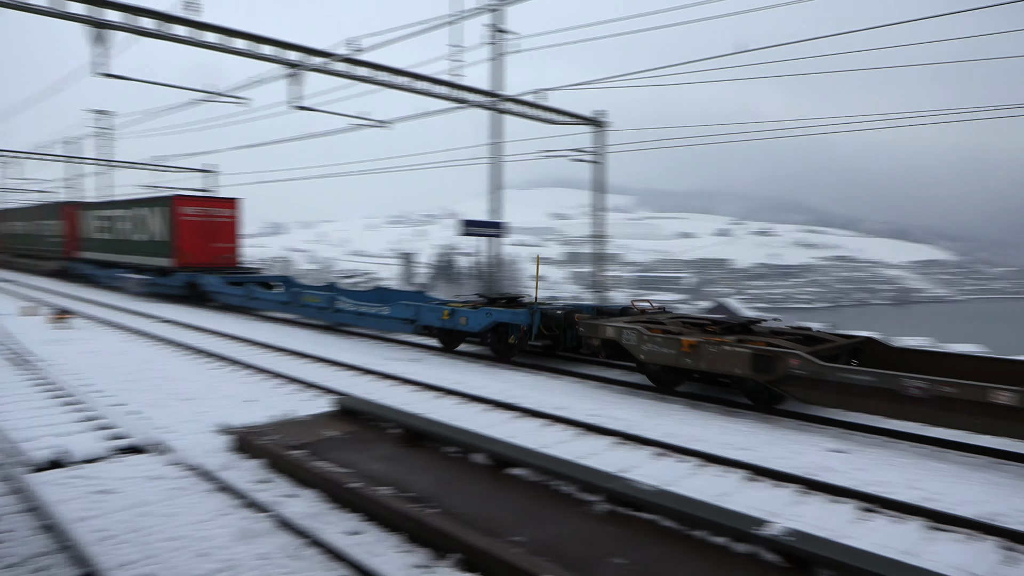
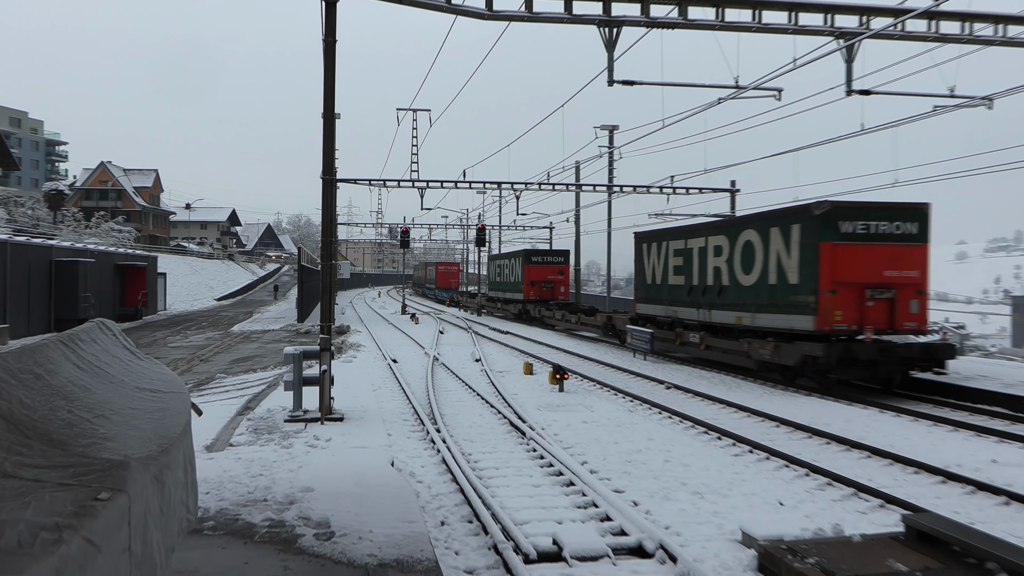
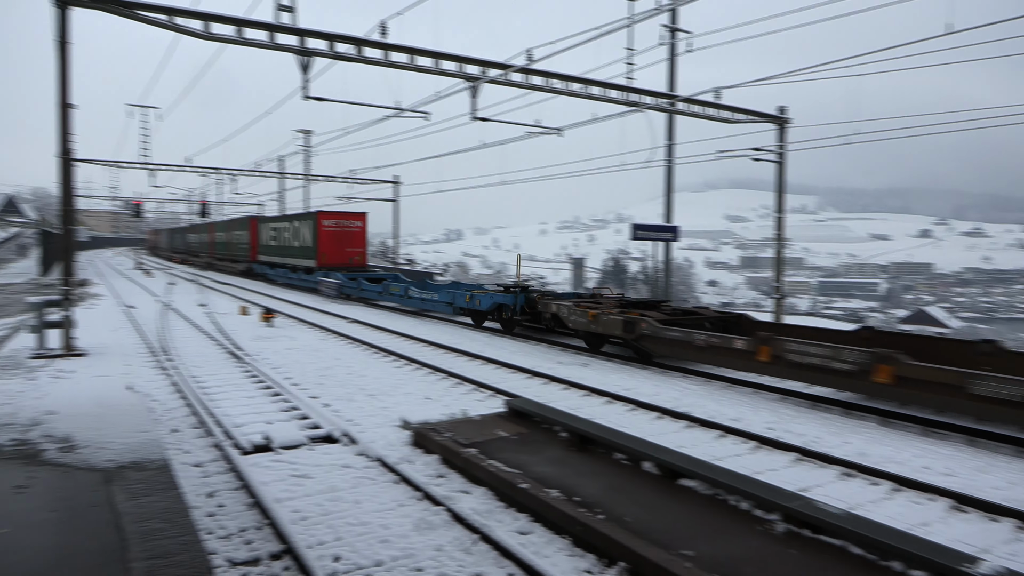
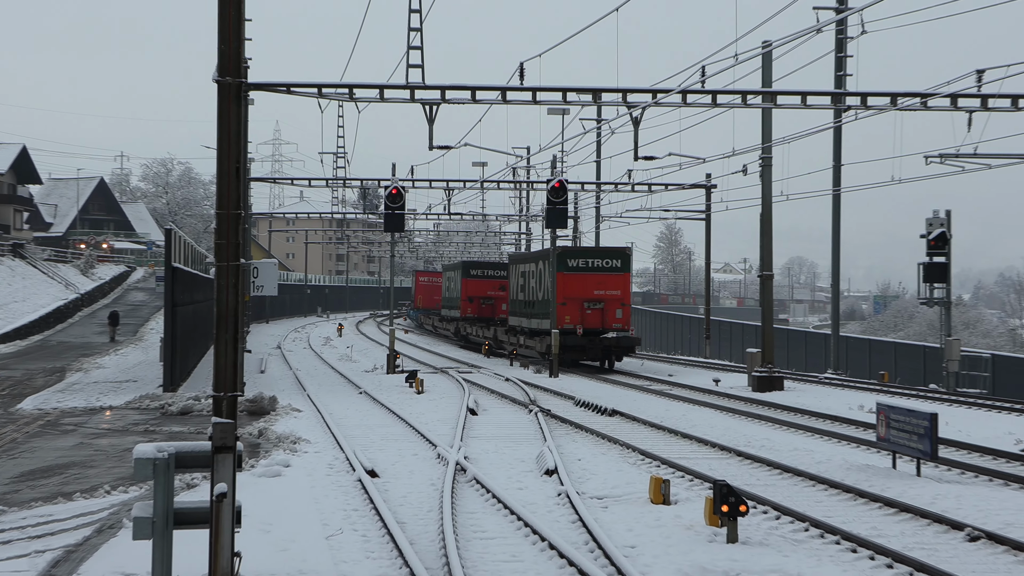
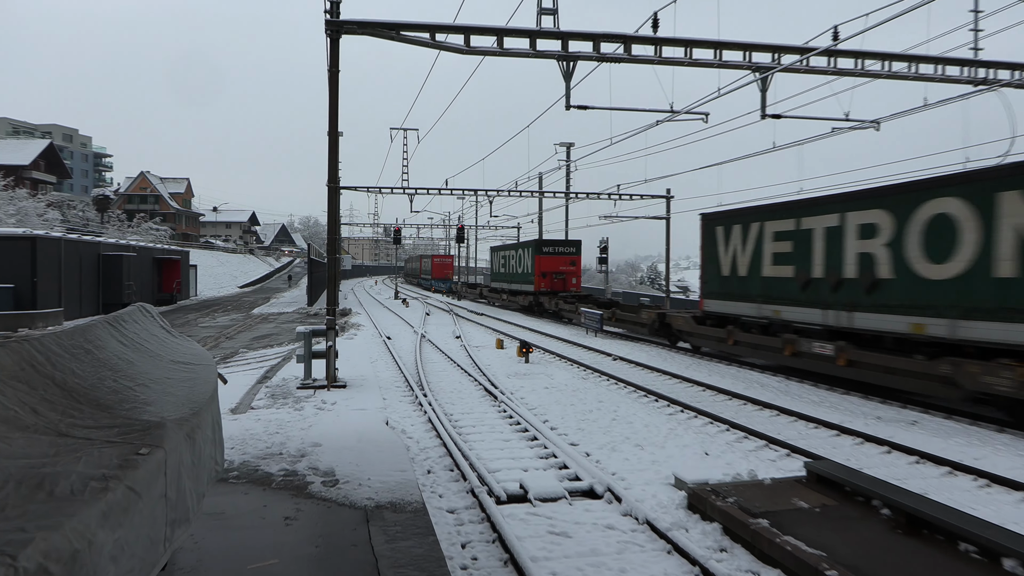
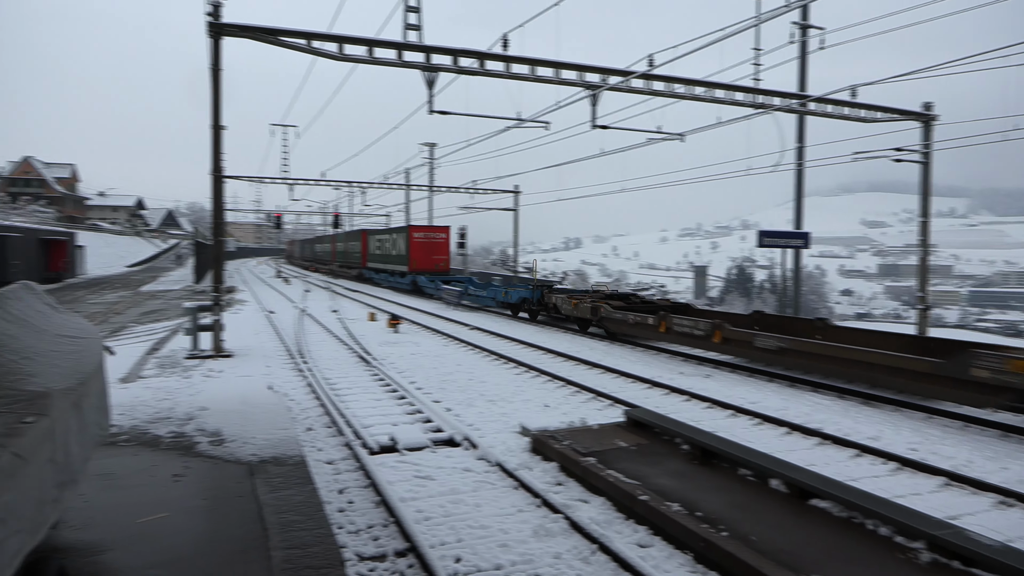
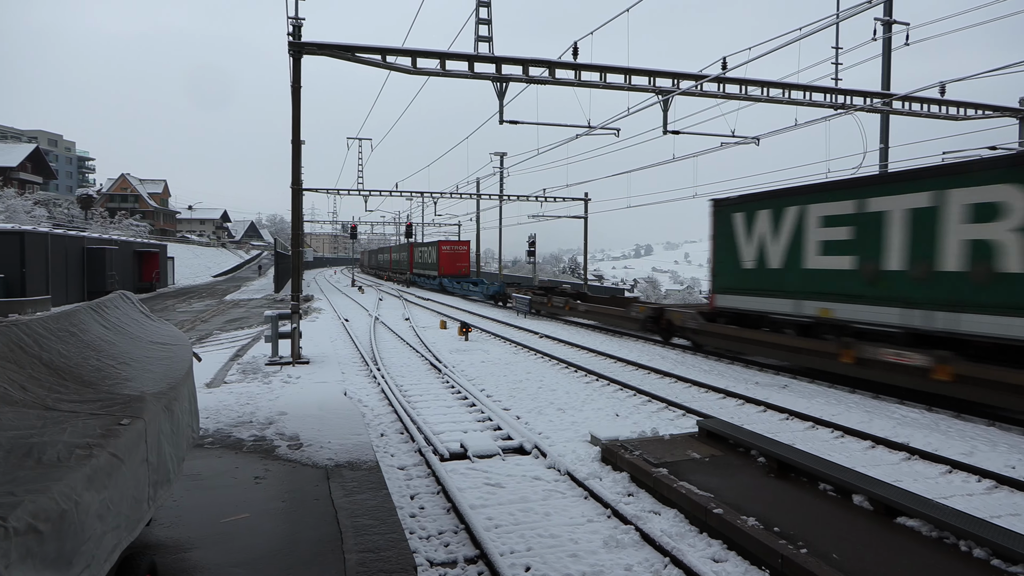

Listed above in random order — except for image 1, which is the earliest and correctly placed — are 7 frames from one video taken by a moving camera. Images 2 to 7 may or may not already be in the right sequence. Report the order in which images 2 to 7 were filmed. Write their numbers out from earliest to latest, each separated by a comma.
3, 6, 7, 5, 2, 4
